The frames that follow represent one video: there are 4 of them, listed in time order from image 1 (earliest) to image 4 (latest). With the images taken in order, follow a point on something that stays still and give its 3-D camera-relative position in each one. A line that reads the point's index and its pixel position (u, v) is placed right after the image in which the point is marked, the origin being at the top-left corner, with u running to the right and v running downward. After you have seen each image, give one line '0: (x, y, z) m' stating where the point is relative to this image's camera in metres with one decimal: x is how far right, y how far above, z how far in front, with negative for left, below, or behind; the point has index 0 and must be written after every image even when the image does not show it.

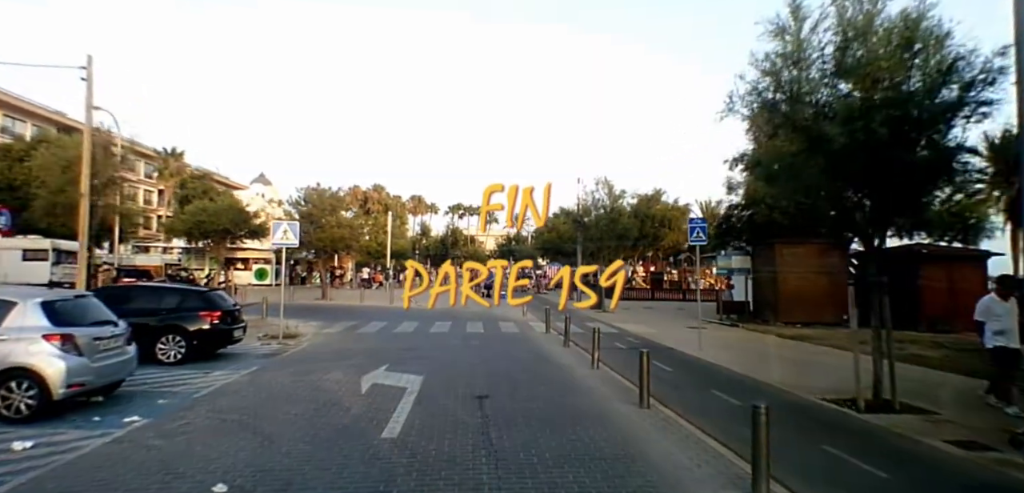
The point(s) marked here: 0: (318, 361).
0: (-5.0, -3.0, +12.8) m
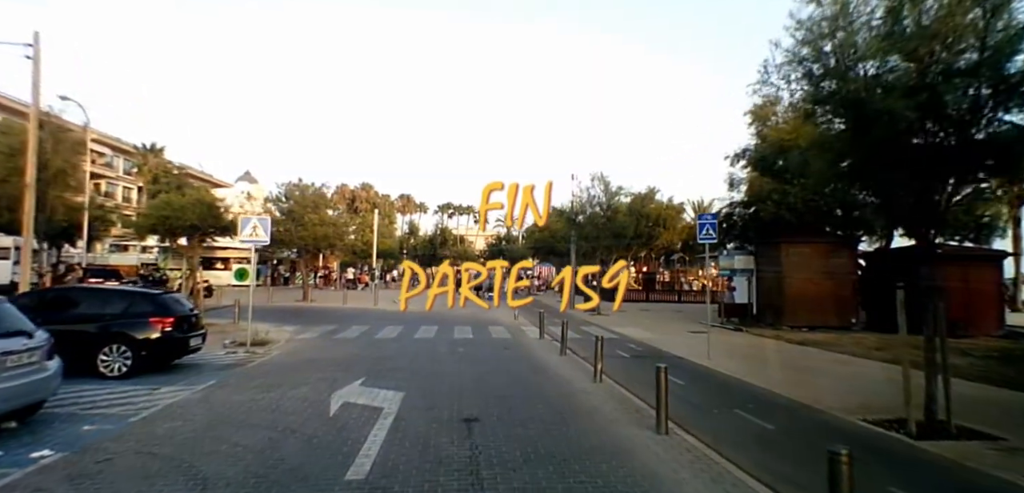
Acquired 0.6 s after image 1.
0: (-5.2, -2.9, +11.3) m
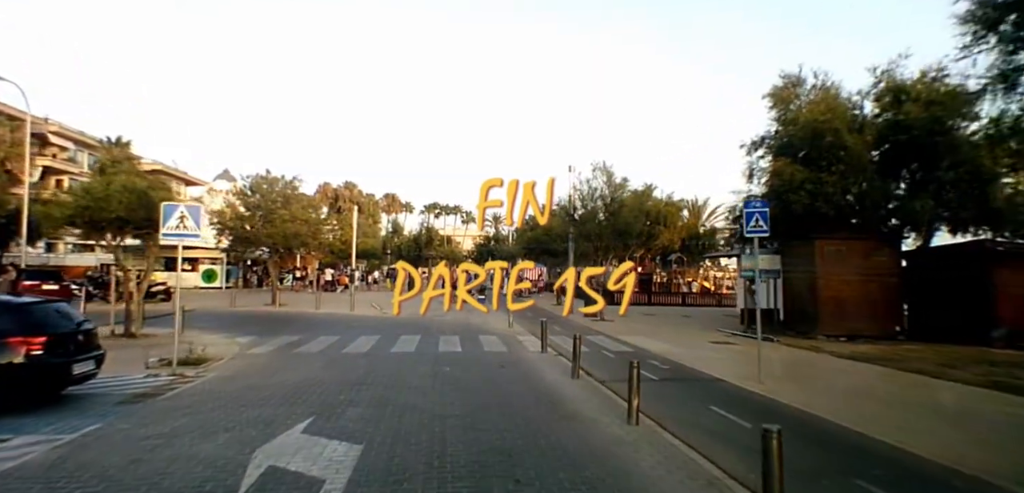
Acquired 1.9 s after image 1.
0: (-5.1, -2.8, +8.4) m
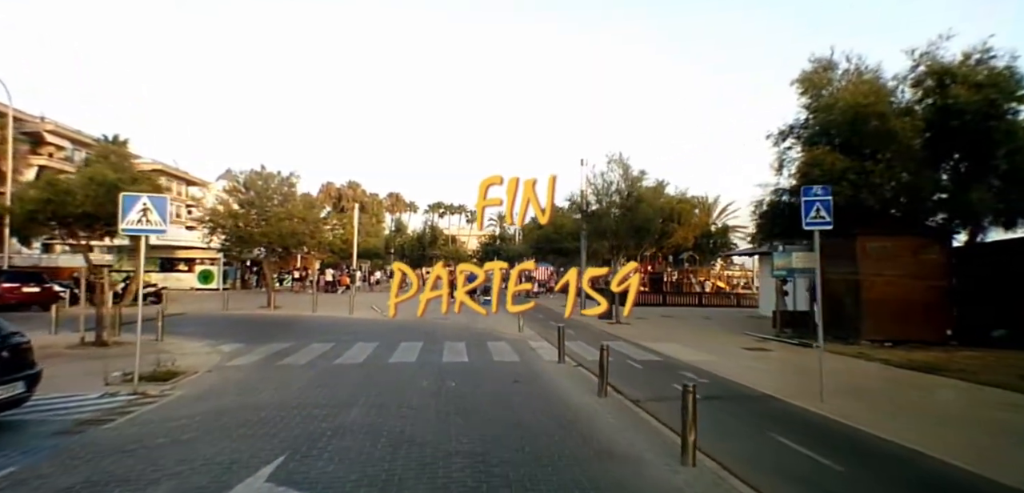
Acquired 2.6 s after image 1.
0: (-4.9, -2.7, +6.9) m
